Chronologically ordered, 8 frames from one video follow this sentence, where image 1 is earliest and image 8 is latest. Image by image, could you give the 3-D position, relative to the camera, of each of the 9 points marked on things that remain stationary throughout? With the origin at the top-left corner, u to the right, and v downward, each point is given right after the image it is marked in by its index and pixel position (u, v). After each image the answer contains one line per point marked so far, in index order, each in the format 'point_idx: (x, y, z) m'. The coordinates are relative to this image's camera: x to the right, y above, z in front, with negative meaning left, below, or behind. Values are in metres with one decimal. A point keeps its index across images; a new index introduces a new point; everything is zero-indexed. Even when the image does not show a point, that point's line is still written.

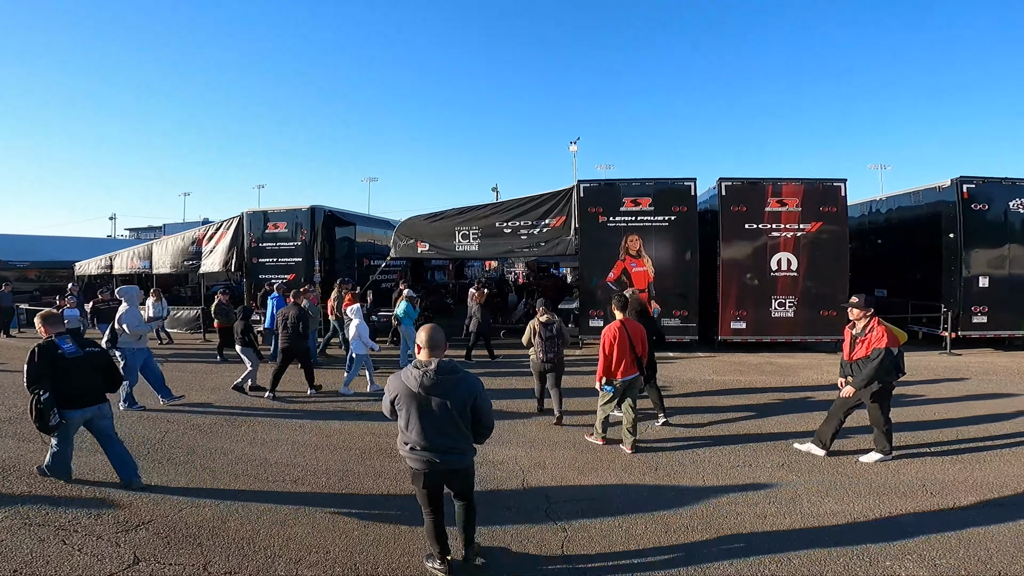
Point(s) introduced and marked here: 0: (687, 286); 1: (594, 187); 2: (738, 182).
0: (+3.4, +0.1, +10.0) m
1: (+1.6, +1.9, +10.1) m
2: (+4.4, +2.0, +10.0) m
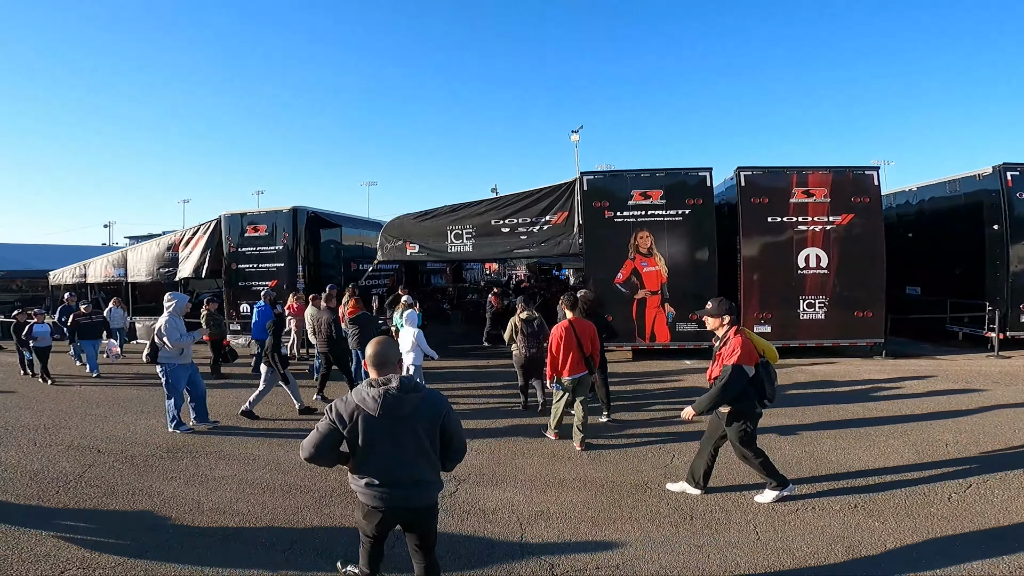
0: (+3.3, 0.0, +9.0) m
1: (+1.6, +1.9, +9.2) m
2: (+4.3, +2.0, +9.0) m
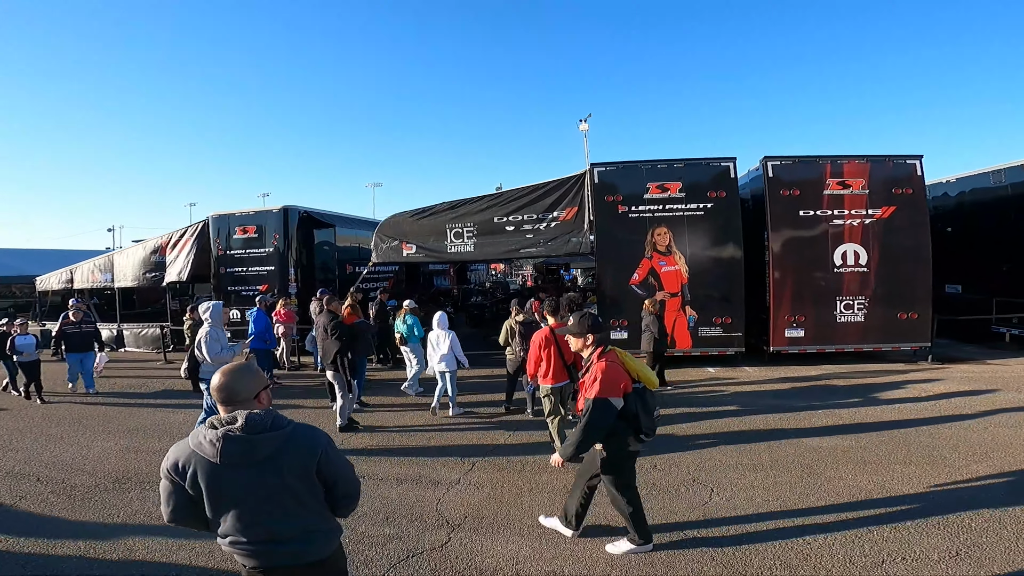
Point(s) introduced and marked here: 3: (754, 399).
0: (+3.4, 0.0, +8.1) m
1: (+1.6, +1.9, +8.4) m
2: (+4.4, +2.0, +8.1) m
3: (+3.4, -1.5, +7.3) m
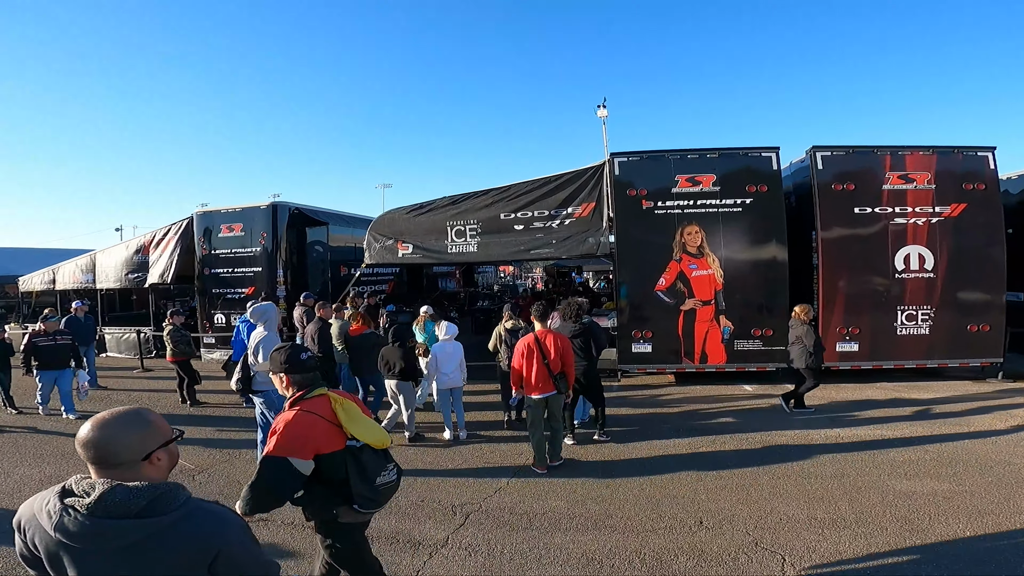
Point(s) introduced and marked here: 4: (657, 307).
0: (+3.5, -0.1, +7.1) m
1: (+1.8, +1.8, +7.3) m
2: (+4.5, +1.9, +7.0) m
3: (+3.5, -1.6, +6.3) m
4: (+2.0, -0.3, +7.2) m
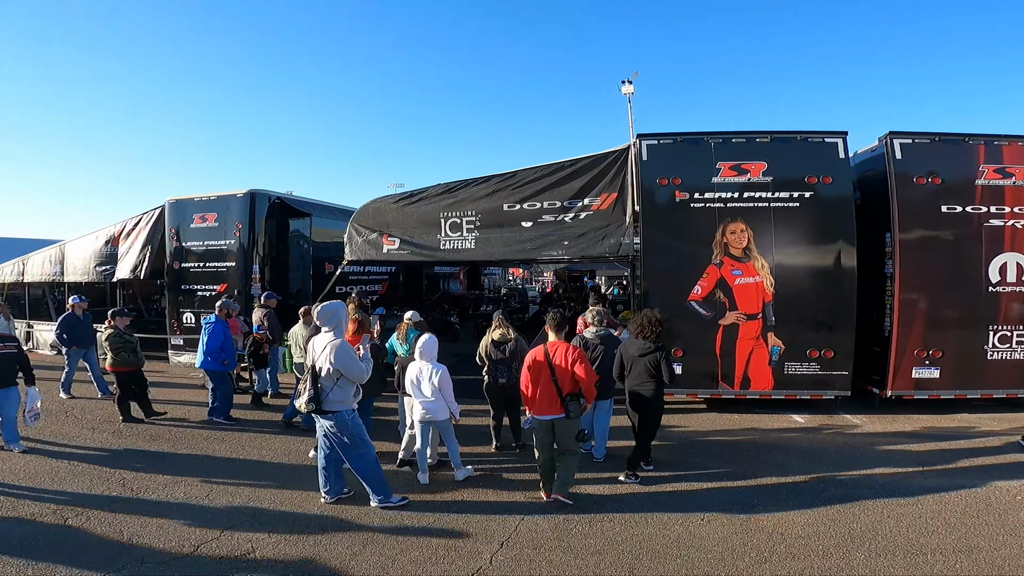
0: (+3.6, -0.2, +5.8) m
1: (+1.8, +1.7, +6.1) m
2: (+4.6, +1.7, +5.7) m
3: (+3.5, -1.7, +4.9) m
4: (+2.1, -0.4, +5.9) m
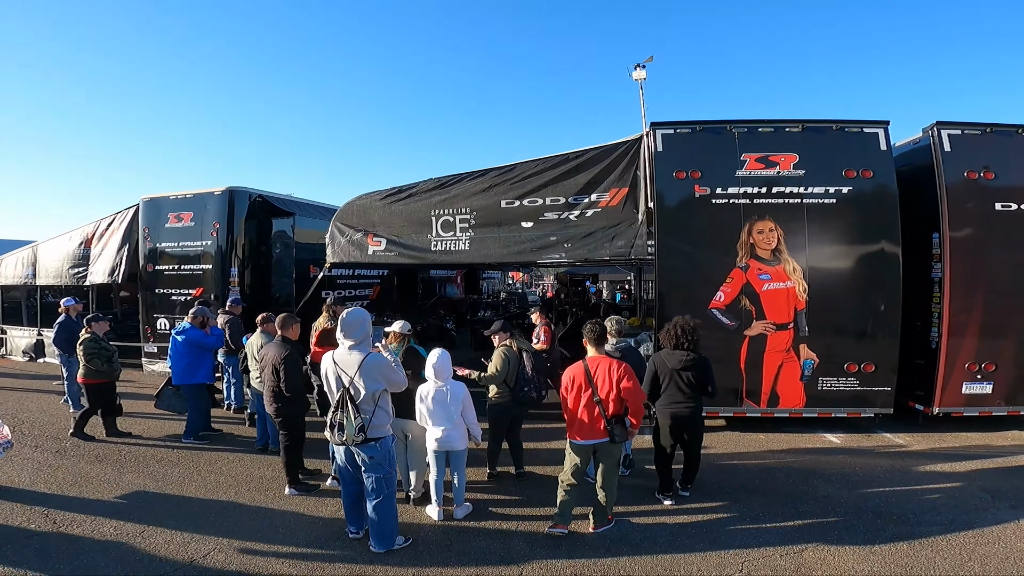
0: (+3.5, -0.3, +5.1) m
1: (+1.8, +1.6, +5.4) m
2: (+4.6, +1.7, +5.1) m
3: (+3.5, -1.8, +4.3) m
4: (+2.0, -0.4, +5.3) m
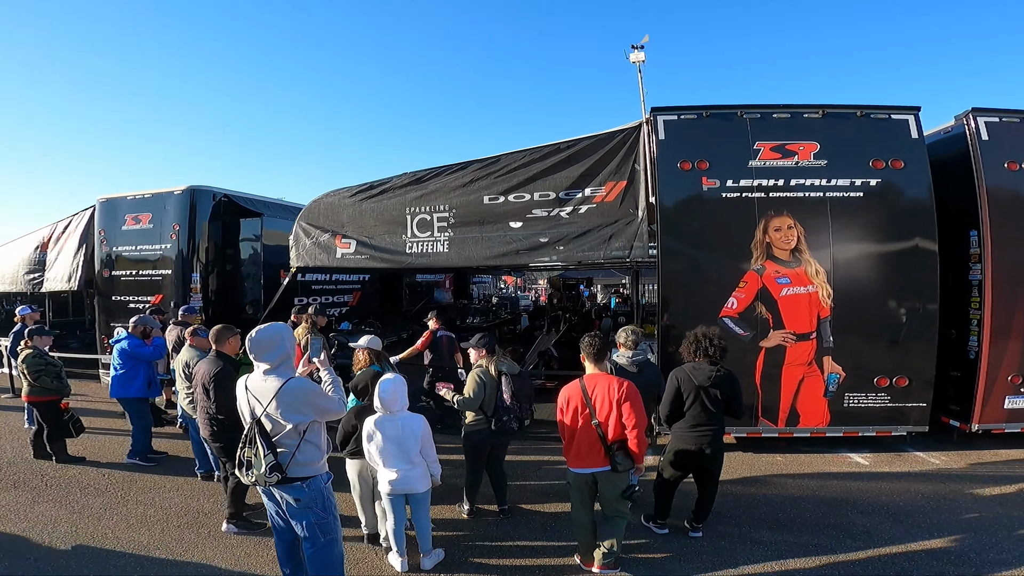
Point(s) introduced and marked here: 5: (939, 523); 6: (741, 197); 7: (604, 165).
0: (+3.4, -0.3, +4.5) m
1: (+1.7, +1.5, +4.8) m
2: (+4.4, +1.6, +4.5) m
3: (+3.4, -1.8, +3.7) m
4: (+1.9, -0.5, +4.6) m
5: (+3.1, -1.8, +3.8) m
6: (+2.1, +0.8, +4.7) m
7: (+0.9, +1.2, +5.0) m
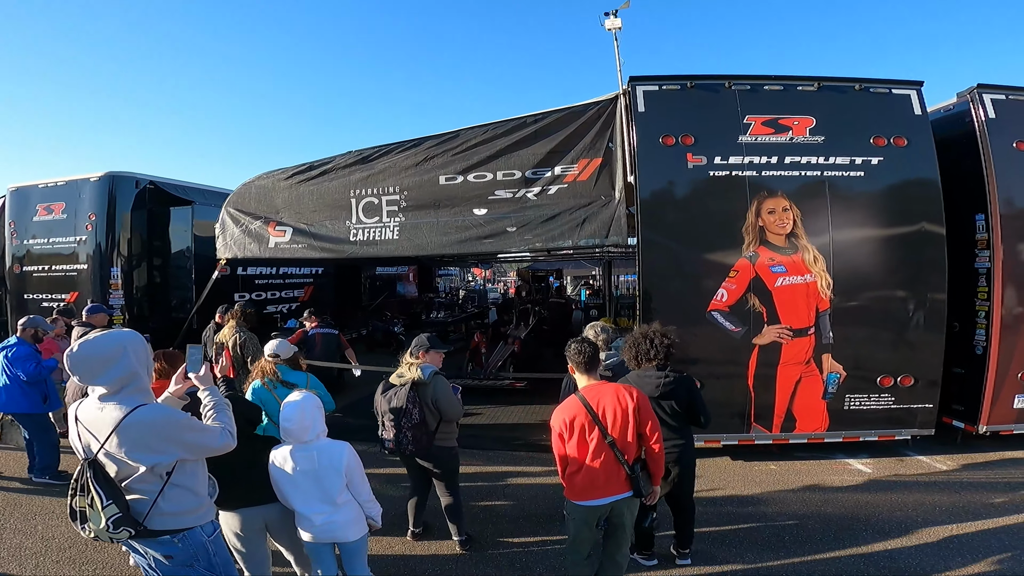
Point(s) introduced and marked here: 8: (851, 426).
0: (+3.1, -0.2, +4.0) m
1: (+1.3, +1.6, +4.2) m
2: (+4.1, +1.7, +4.1) m
3: (+3.1, -1.7, +3.2) m
4: (+1.6, -0.4, +4.1) m
5: (+2.9, -1.7, +3.3) m
6: (+1.7, +0.9, +4.1) m
7: (+0.6, +1.3, +4.4) m
8: (+2.7, -1.1, +4.2) m
